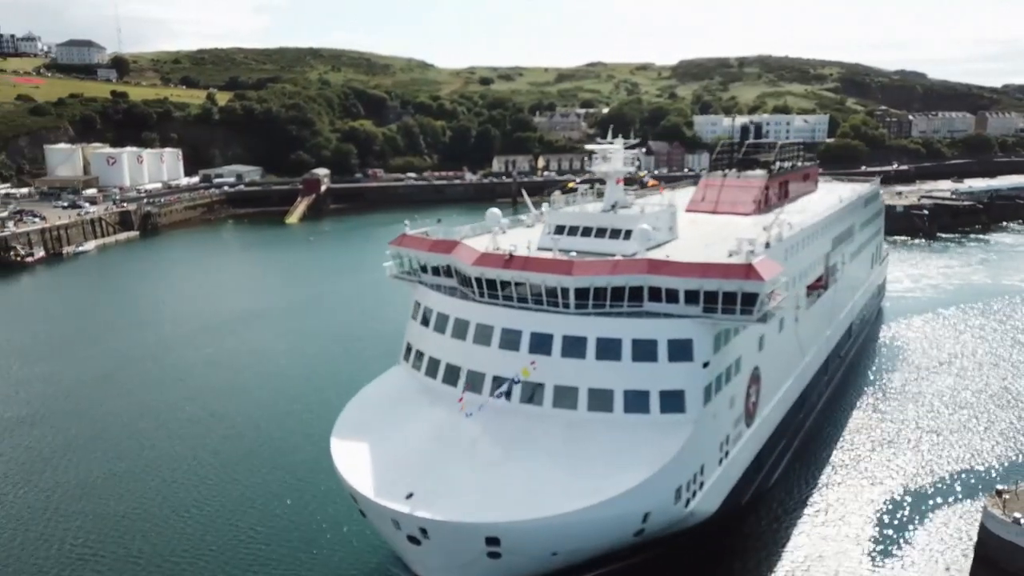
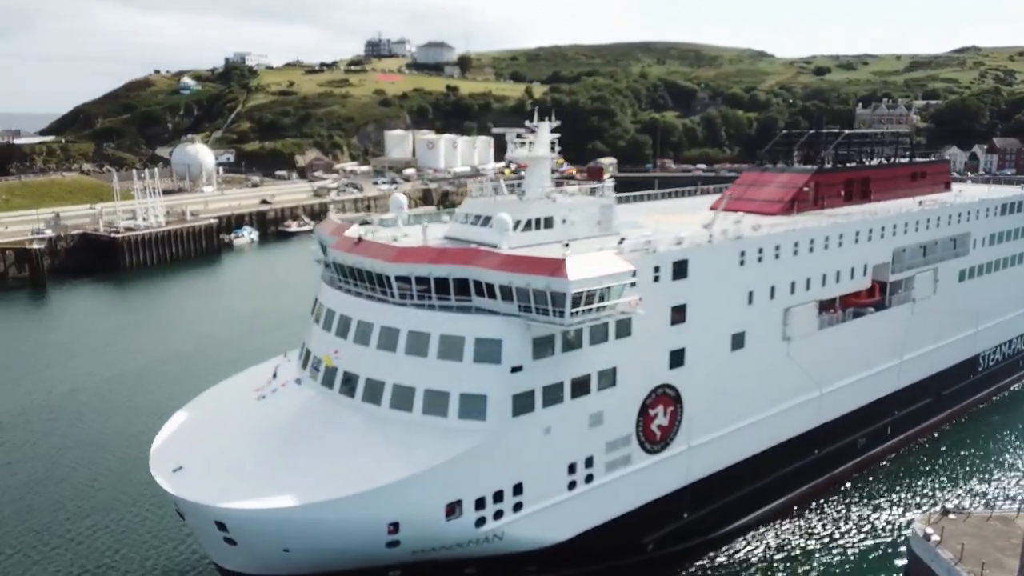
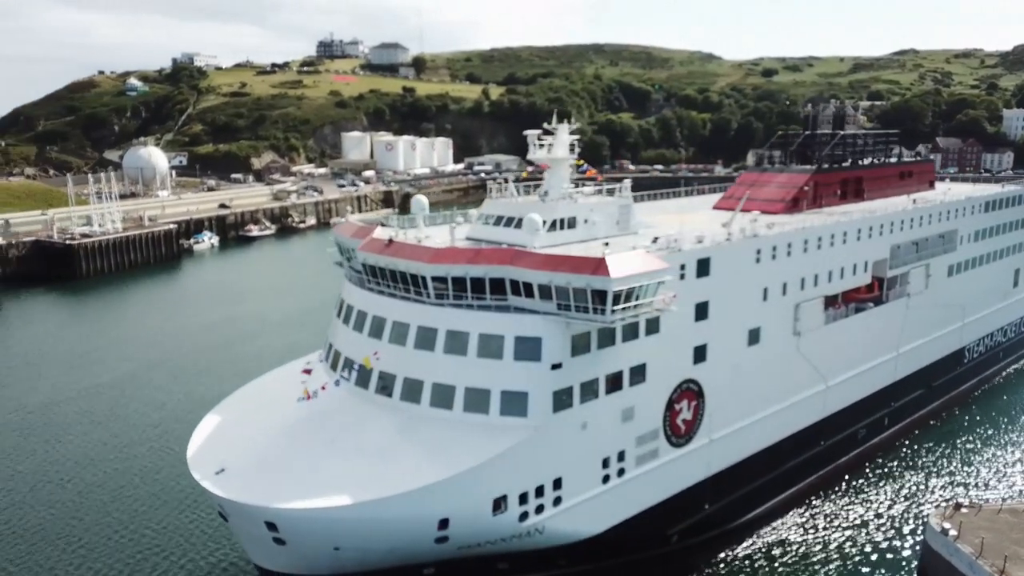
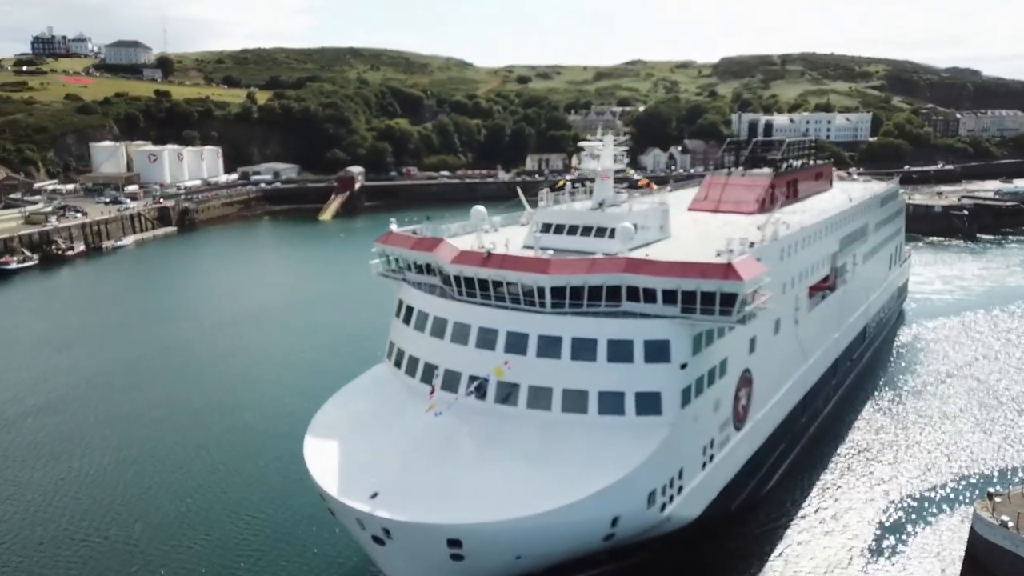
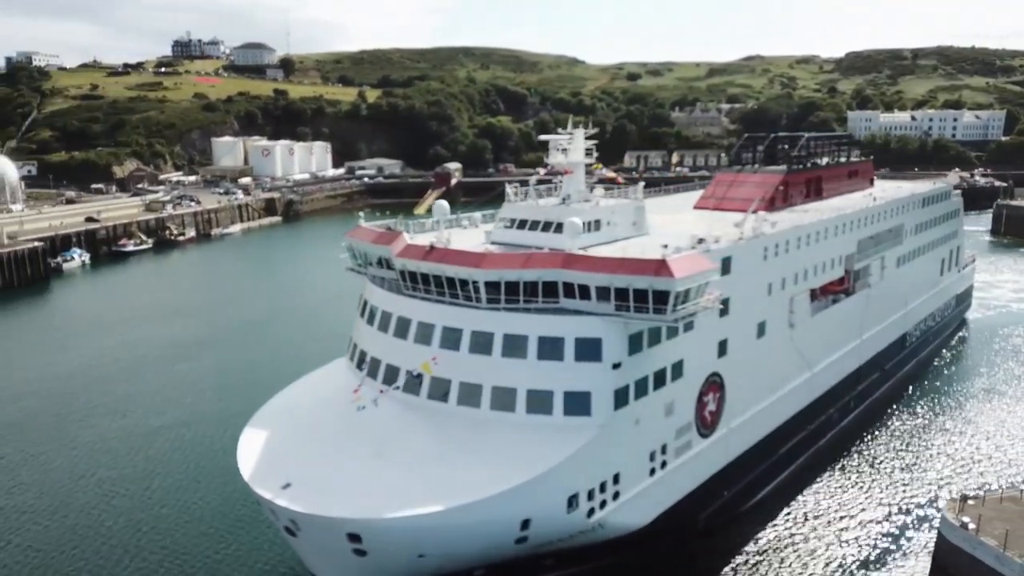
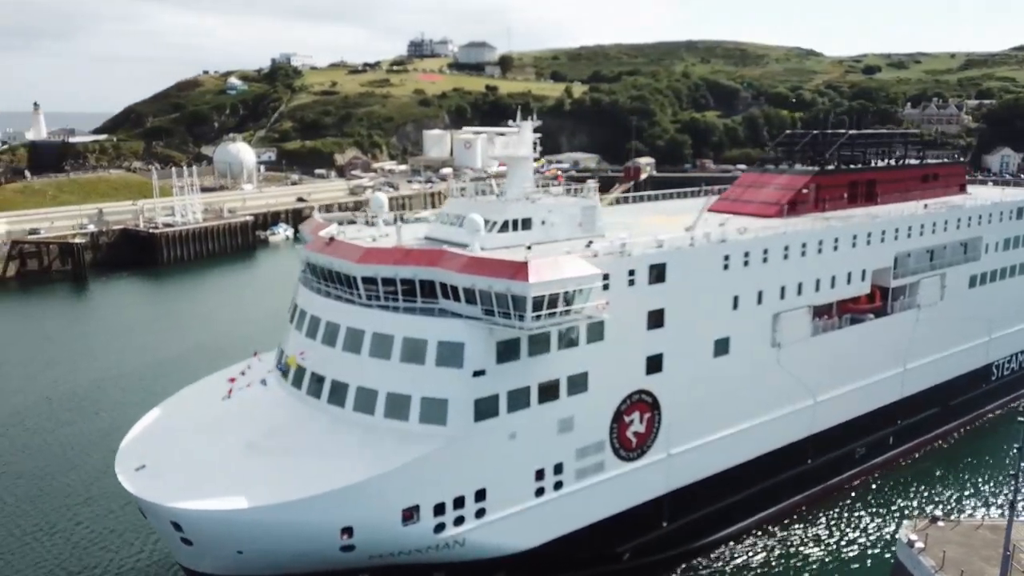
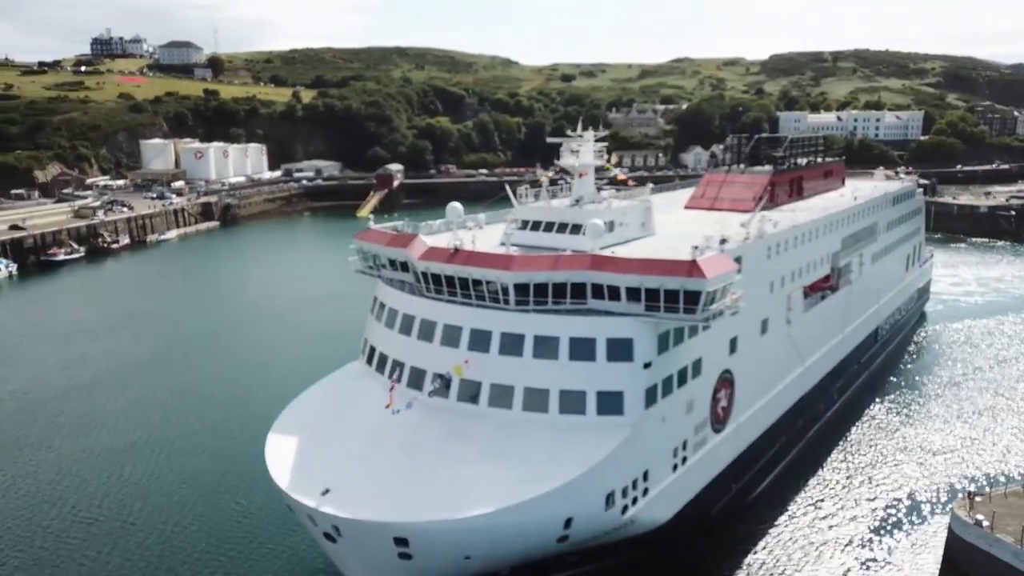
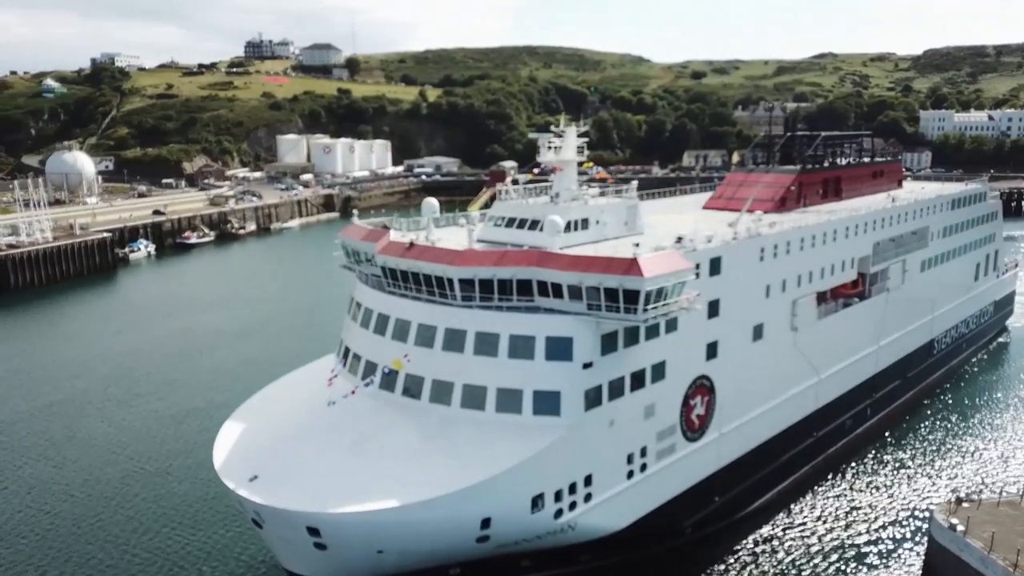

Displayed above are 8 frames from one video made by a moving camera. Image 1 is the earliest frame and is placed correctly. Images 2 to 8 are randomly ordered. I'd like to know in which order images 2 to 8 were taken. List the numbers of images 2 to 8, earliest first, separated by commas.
4, 7, 5, 8, 3, 2, 6
